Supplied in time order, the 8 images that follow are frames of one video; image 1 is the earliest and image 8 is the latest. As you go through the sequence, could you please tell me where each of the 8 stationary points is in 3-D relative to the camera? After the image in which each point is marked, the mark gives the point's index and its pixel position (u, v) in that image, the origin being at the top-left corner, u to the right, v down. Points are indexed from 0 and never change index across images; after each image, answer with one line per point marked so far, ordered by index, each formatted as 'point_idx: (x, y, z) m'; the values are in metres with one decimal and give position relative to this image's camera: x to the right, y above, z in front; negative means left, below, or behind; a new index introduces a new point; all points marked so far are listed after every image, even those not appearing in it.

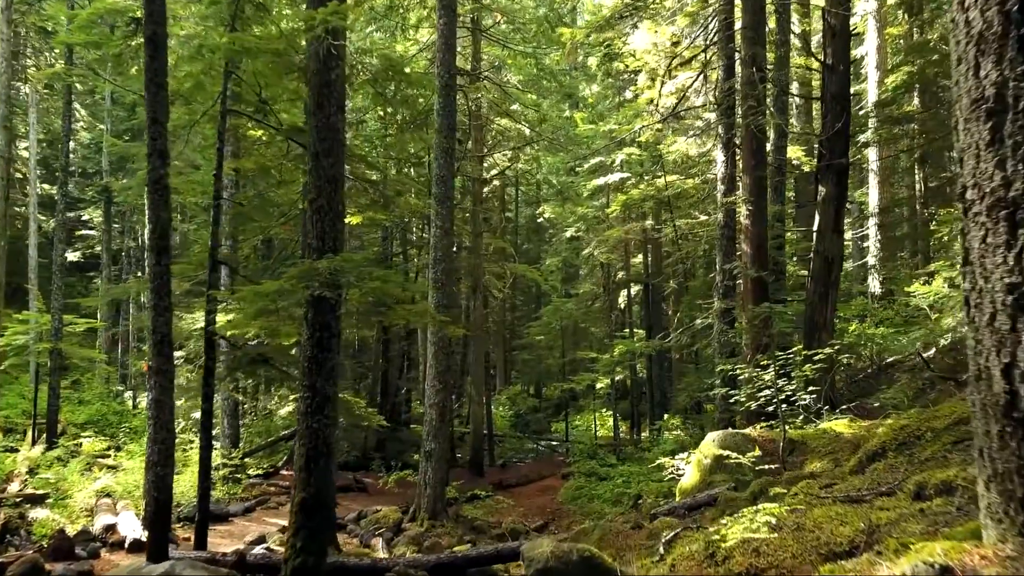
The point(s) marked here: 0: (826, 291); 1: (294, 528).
0: (+4.4, 0.0, +10.7) m
1: (-1.7, -1.8, +5.9) m
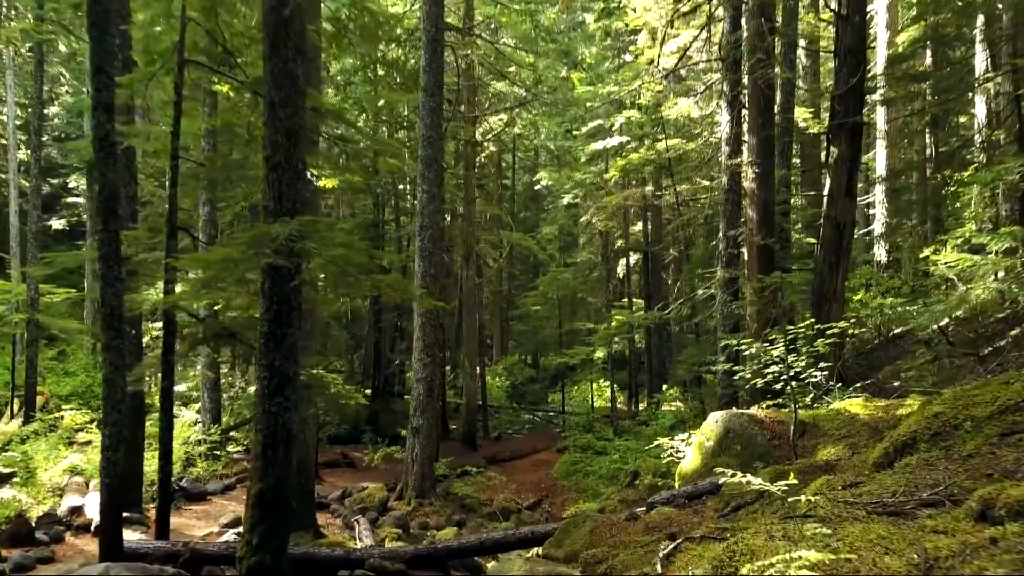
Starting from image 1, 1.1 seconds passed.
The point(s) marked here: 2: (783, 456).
0: (+4.2, +0.4, +10.0) m
1: (-1.8, -1.6, +5.3) m
2: (+2.3, -1.4, +6.5) m
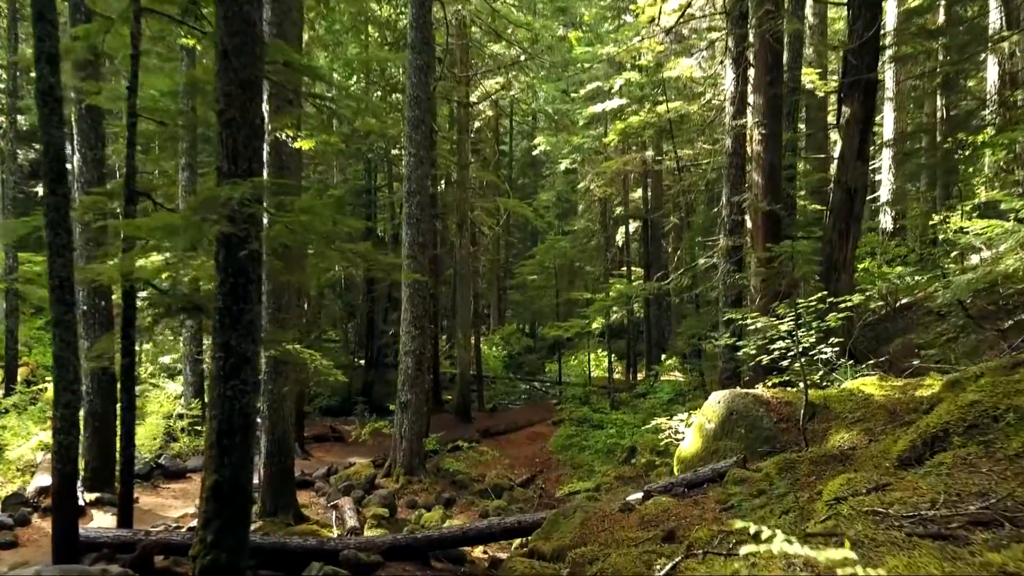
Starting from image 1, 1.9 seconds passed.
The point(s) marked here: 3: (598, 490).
0: (+4.1, +0.8, +9.5) m
1: (-1.9, -1.4, +4.8) m
2: (+2.2, -1.2, +6.0) m
3: (+1.2, -2.8, +10.9) m
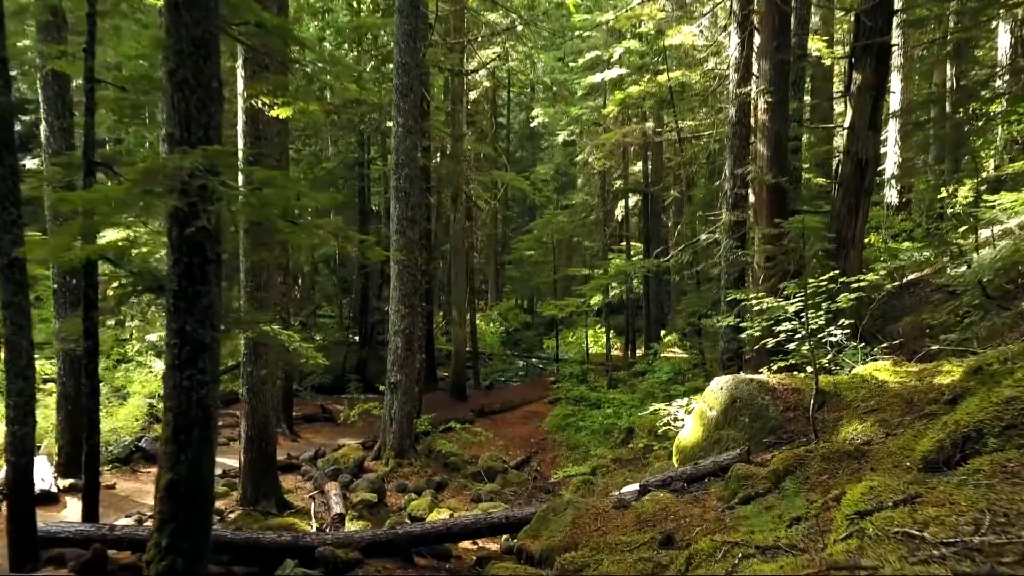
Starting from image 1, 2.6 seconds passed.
0: (+4.0, +1.0, +9.0) m
1: (-2.0, -1.3, +4.4) m
2: (+2.1, -1.0, +5.6) m
3: (+1.1, -2.5, +10.5) m
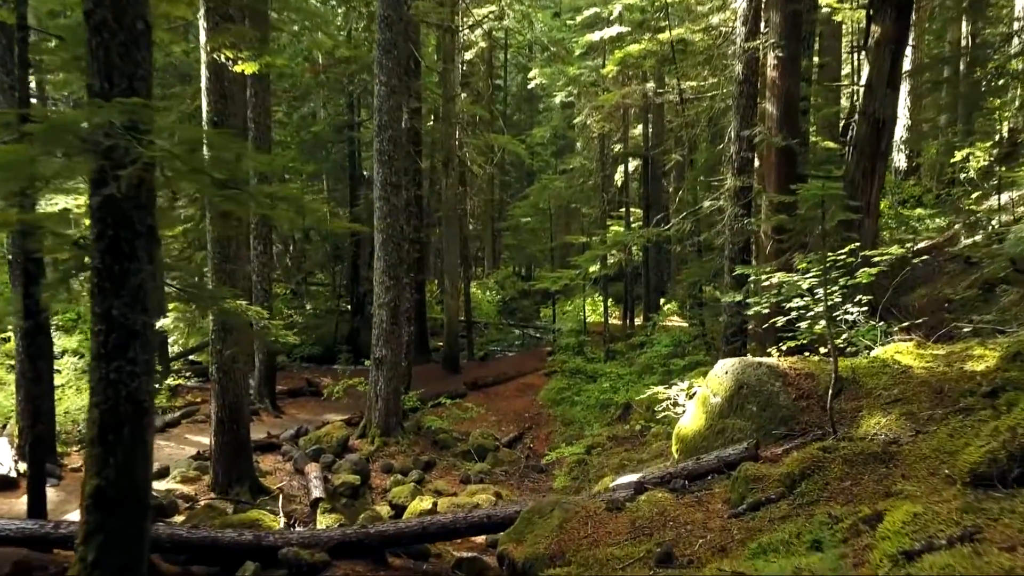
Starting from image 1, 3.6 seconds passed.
0: (+3.9, +1.3, +8.3) m
1: (-2.1, -1.2, +3.9) m
2: (+2.0, -0.9, +5.0) m
3: (+1.0, -2.1, +10.0) m
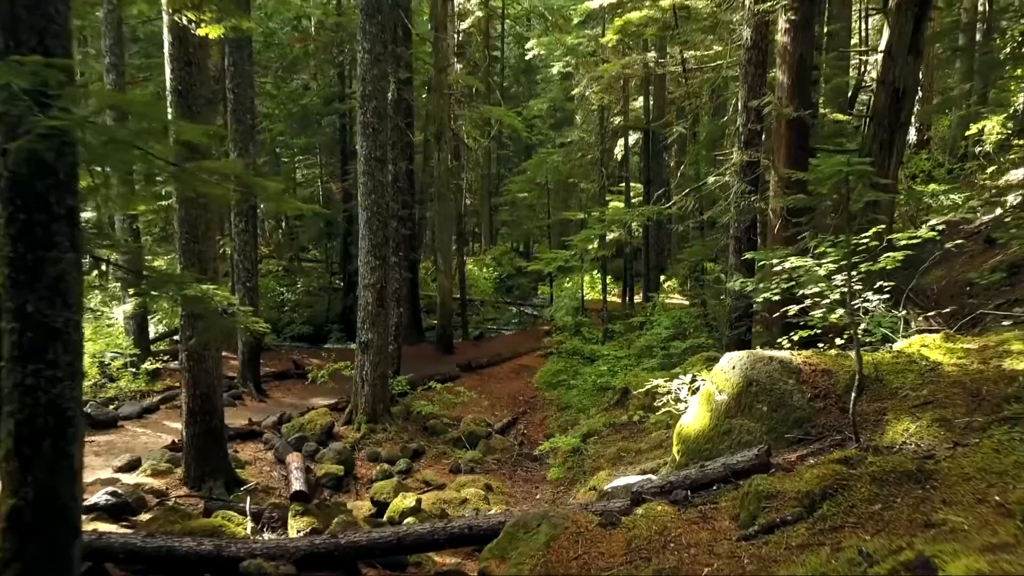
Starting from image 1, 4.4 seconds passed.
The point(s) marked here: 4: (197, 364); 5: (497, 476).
0: (+3.8, +1.5, +7.8) m
1: (-2.2, -1.2, +3.4) m
2: (+1.9, -0.8, +4.5) m
3: (+0.9, -1.9, +9.6) m
4: (-3.0, -0.7, +7.3) m
5: (-0.2, -2.2, +9.2) m
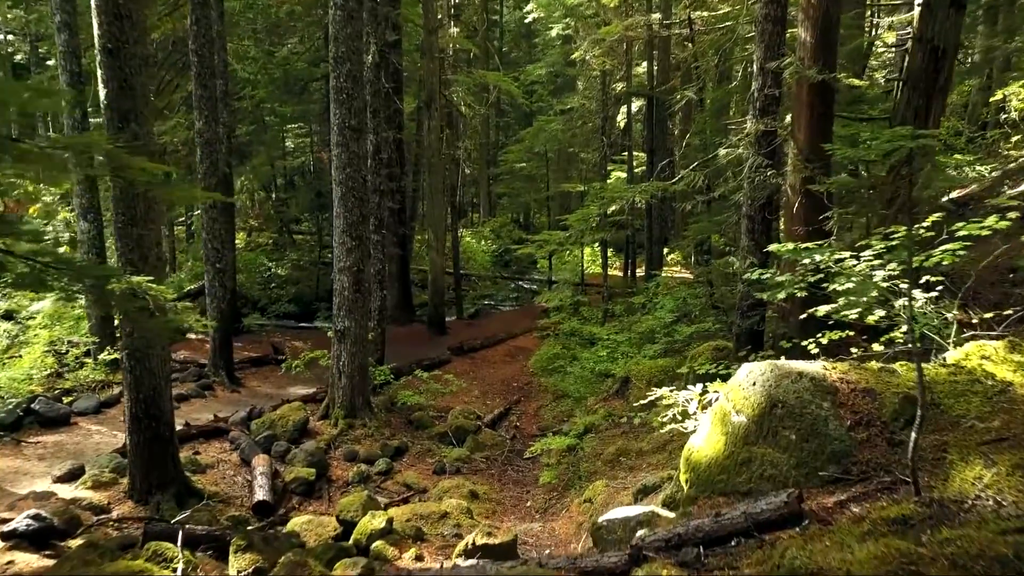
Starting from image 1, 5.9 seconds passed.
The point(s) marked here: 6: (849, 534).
0: (+3.7, +1.6, +6.8) m
1: (-2.4, -1.2, +2.5) m
2: (+1.7, -0.8, +3.7) m
3: (+0.8, -1.7, +8.7) m
4: (-3.1, -0.6, +6.5) m
5: (-0.3, -2.1, +8.4) m
6: (+1.3, -1.0, +3.0) m
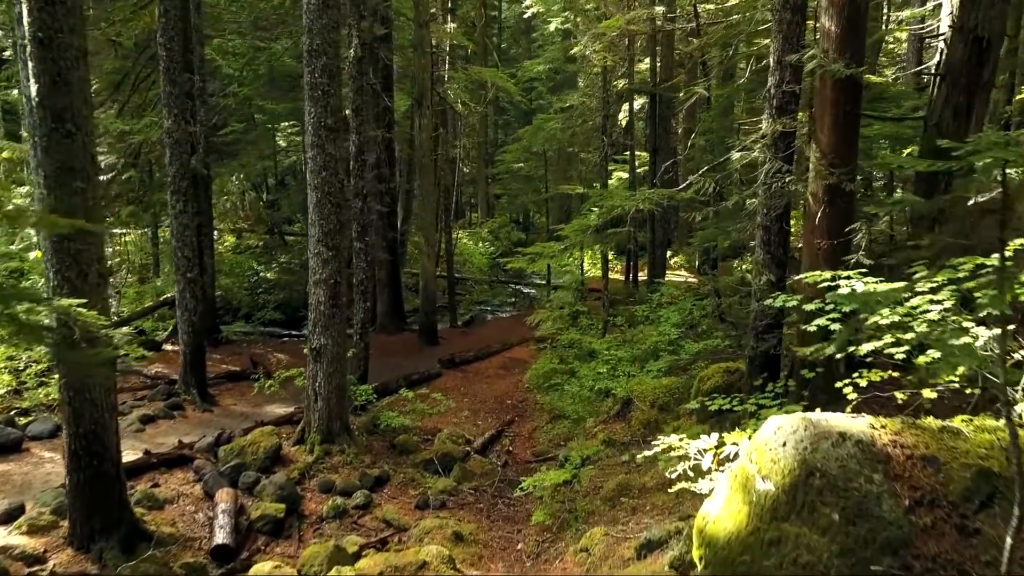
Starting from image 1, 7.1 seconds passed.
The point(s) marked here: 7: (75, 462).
0: (+3.6, +1.5, +6.0) m
1: (-2.5, -1.4, +1.8) m
2: (+1.6, -1.0, +2.9) m
3: (+0.7, -1.9, +8.0) m
4: (-3.2, -0.8, +5.7) m
5: (-0.4, -2.2, +7.7) m
6: (+1.2, -1.1, +2.2) m
7: (-3.3, -1.3, +5.9) m
